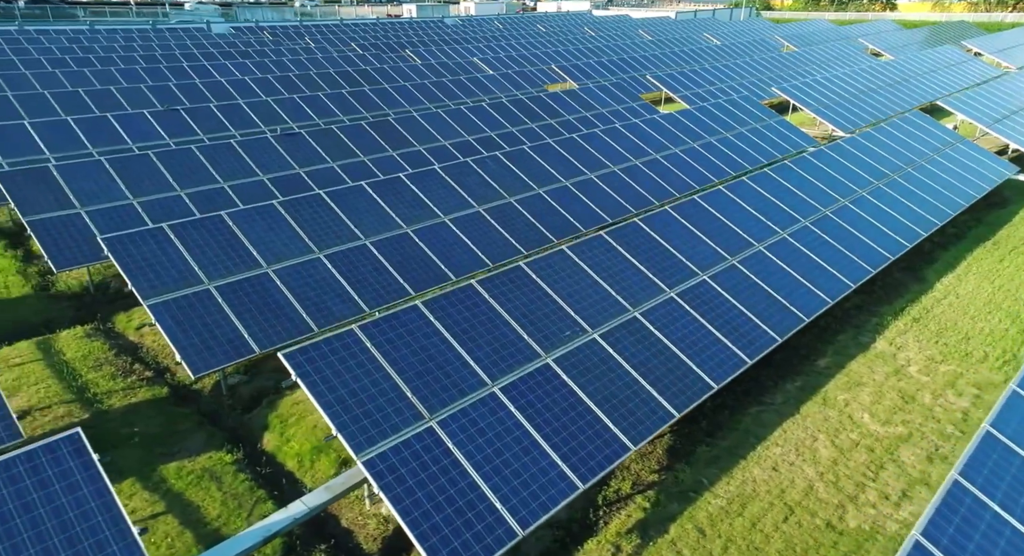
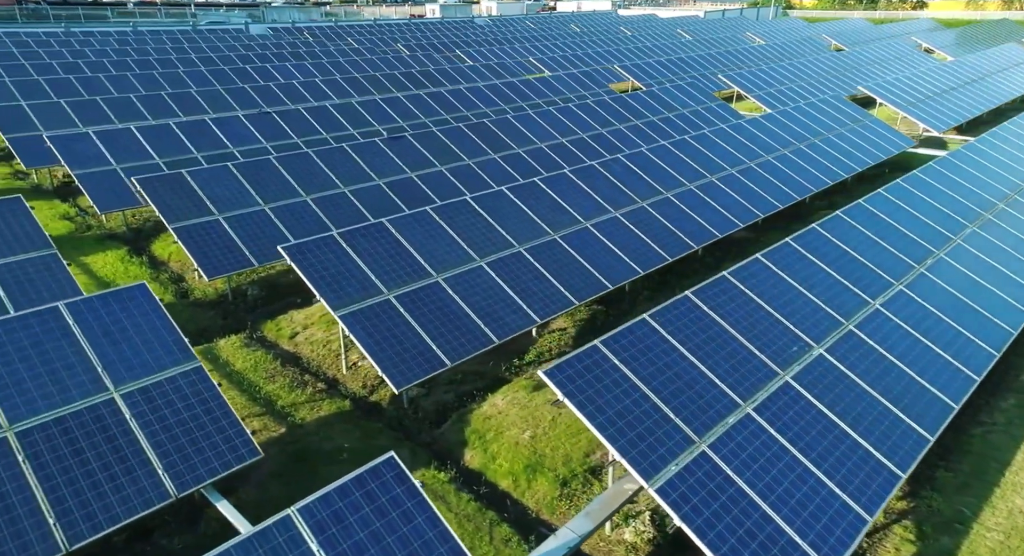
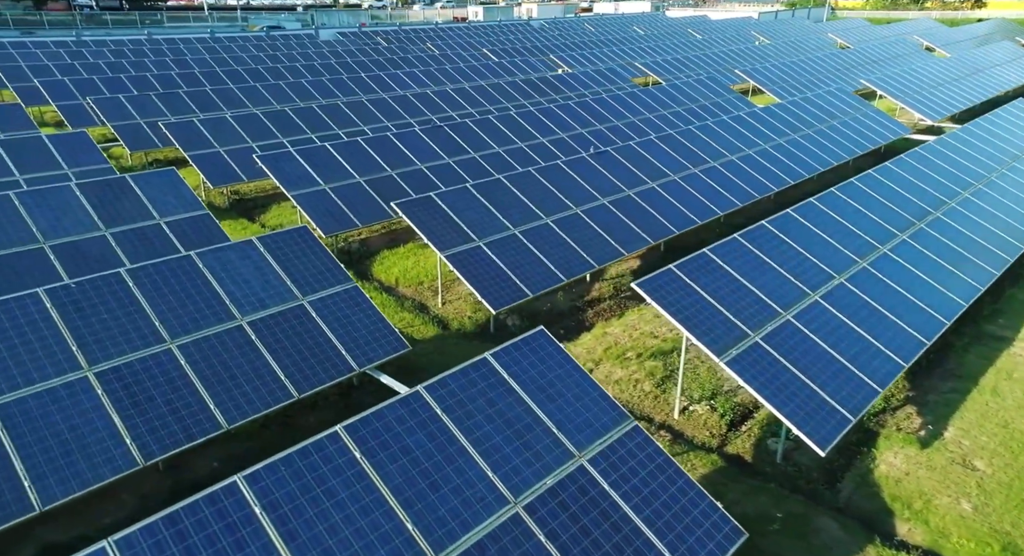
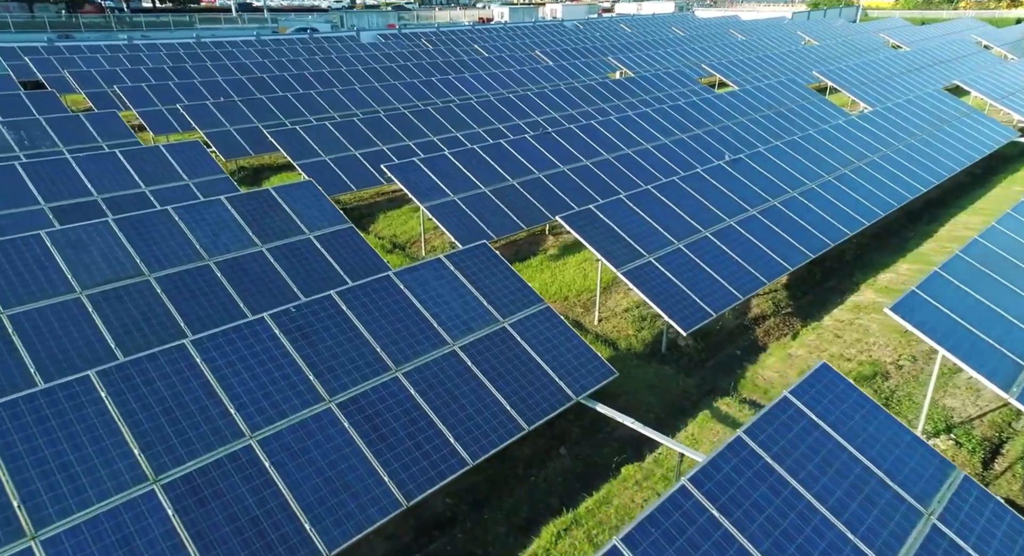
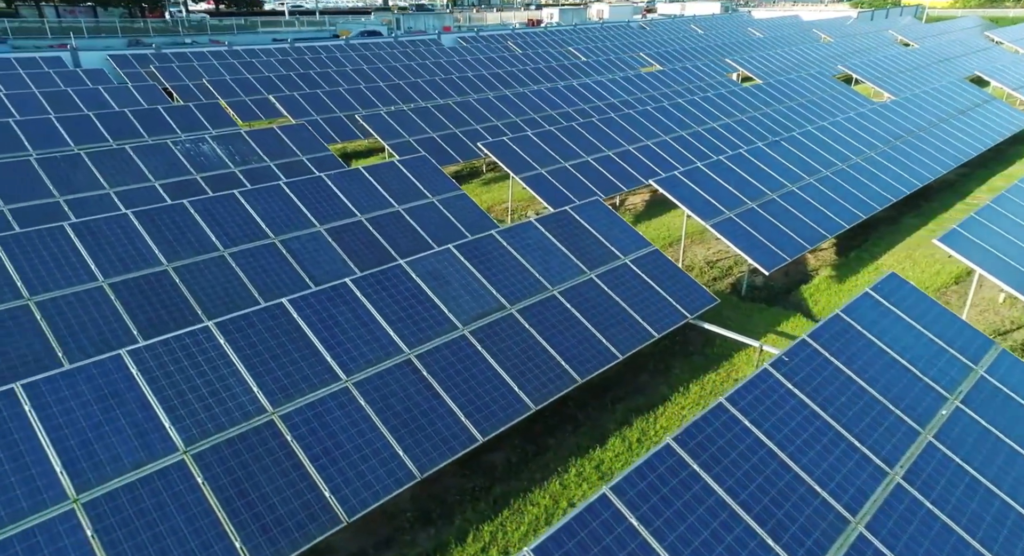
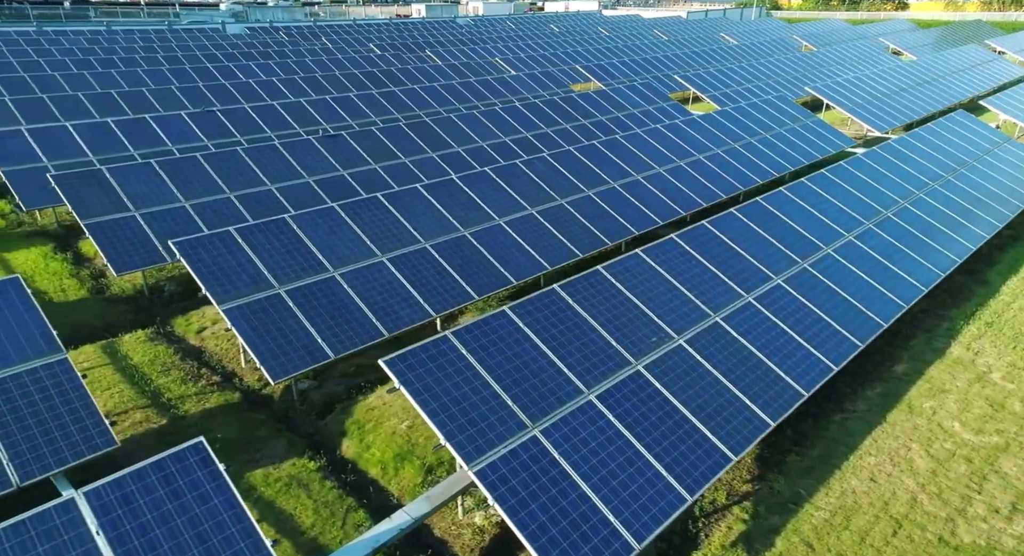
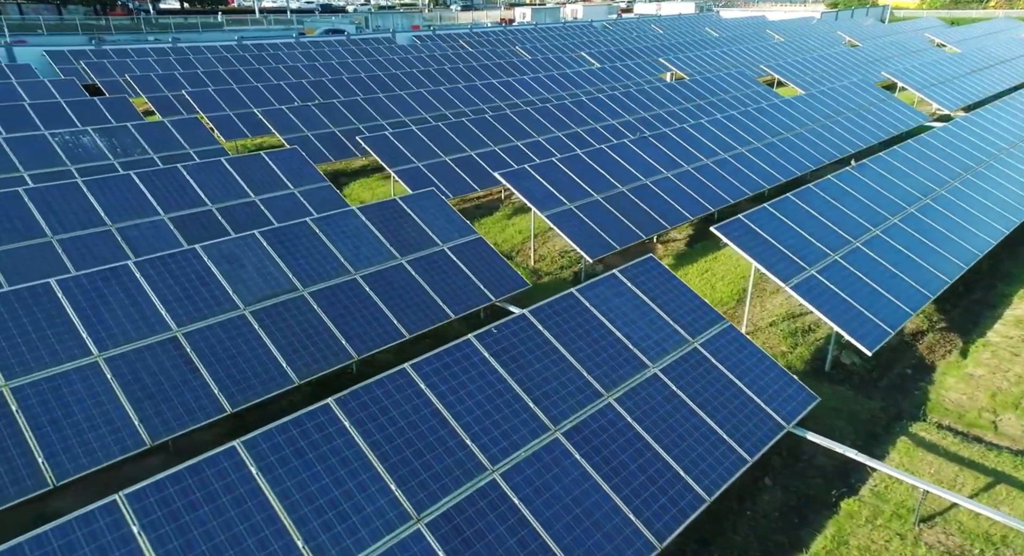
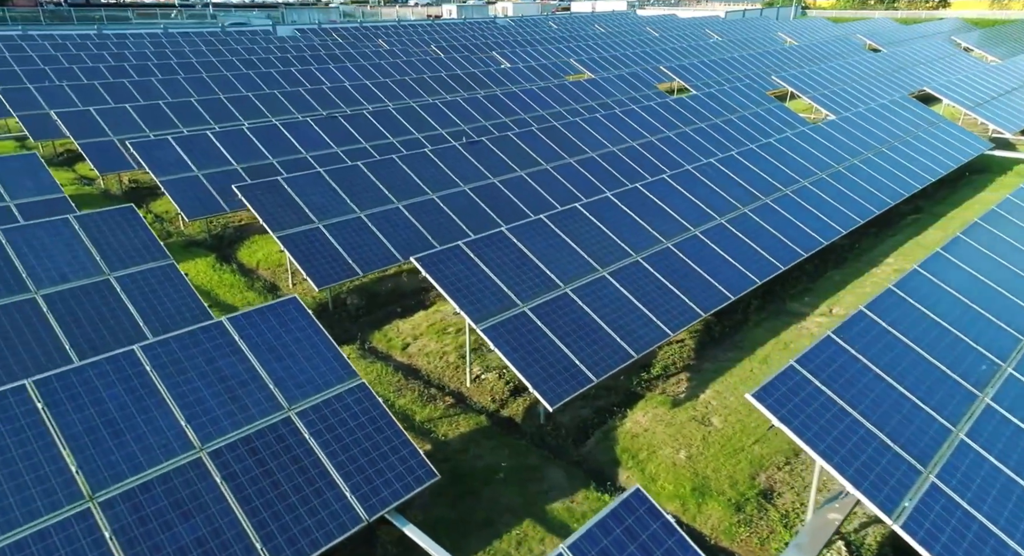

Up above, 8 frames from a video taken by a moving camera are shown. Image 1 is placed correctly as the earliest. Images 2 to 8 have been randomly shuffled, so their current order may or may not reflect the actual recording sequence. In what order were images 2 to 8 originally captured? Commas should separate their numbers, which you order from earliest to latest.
6, 2, 8, 3, 4, 7, 5
